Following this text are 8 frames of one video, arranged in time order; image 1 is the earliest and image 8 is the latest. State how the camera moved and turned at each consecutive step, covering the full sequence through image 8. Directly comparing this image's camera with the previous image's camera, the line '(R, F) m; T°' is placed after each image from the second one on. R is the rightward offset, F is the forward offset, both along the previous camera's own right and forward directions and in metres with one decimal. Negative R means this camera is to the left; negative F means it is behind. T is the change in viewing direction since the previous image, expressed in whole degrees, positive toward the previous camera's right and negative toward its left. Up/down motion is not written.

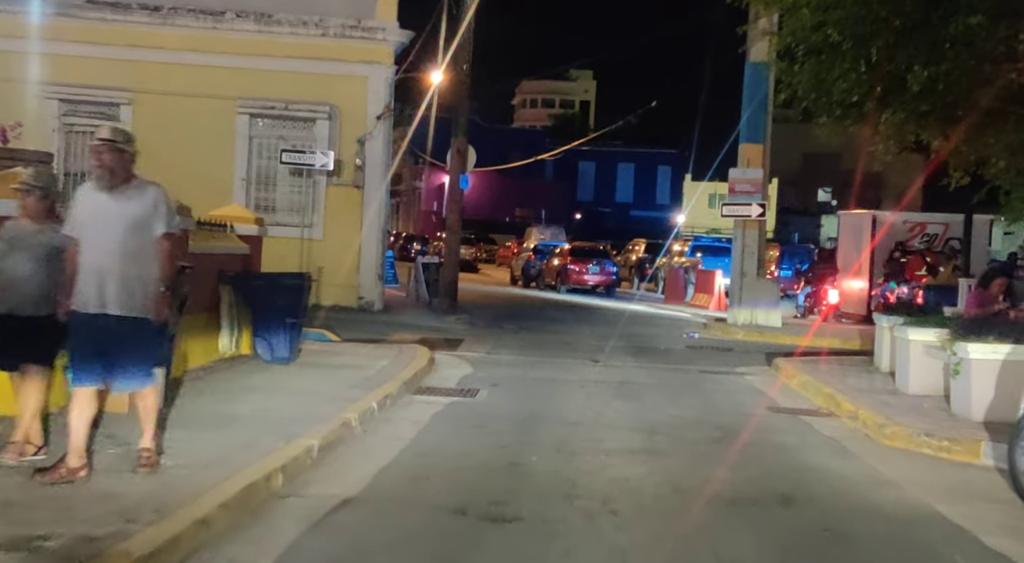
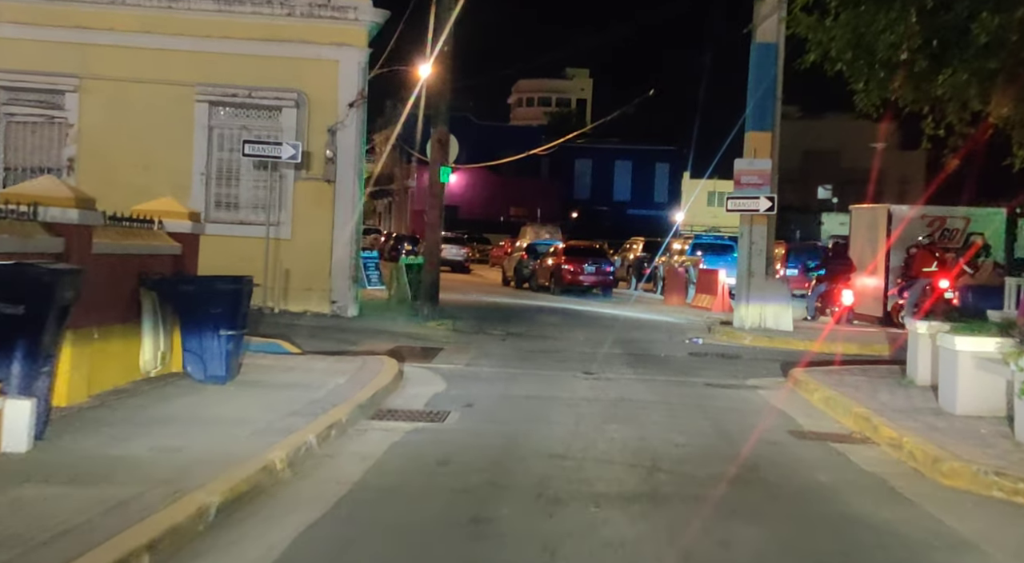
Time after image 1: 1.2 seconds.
(+0.2, +2.0) m; 0°
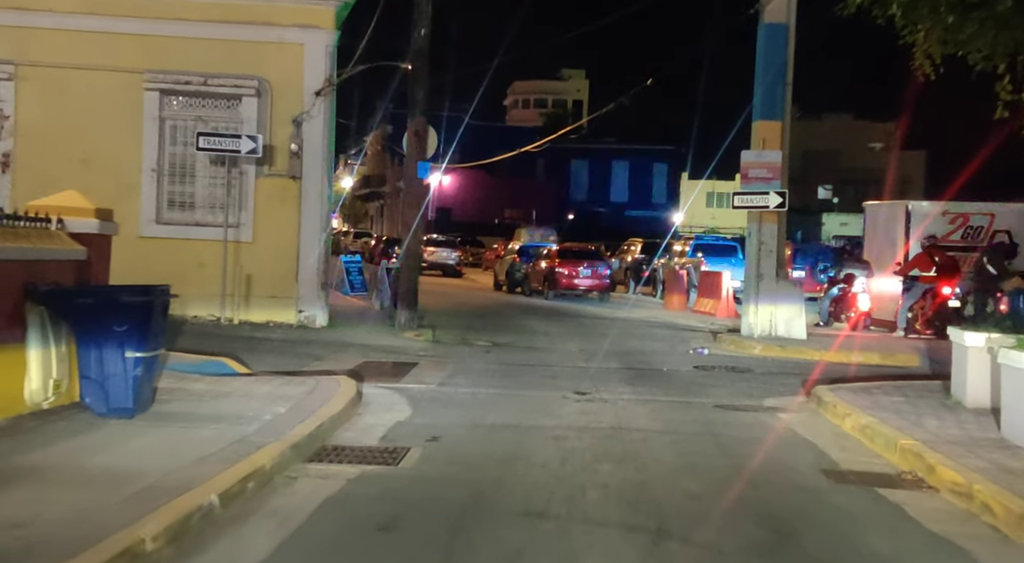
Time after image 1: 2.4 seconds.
(+0.2, +2.0) m; 0°
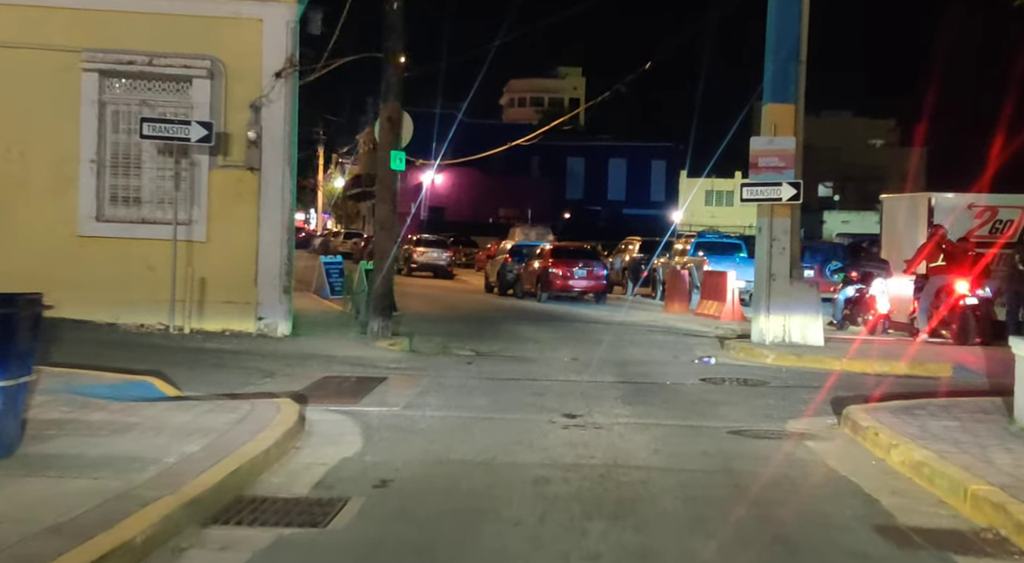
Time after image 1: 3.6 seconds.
(+0.2, +2.0) m; 0°
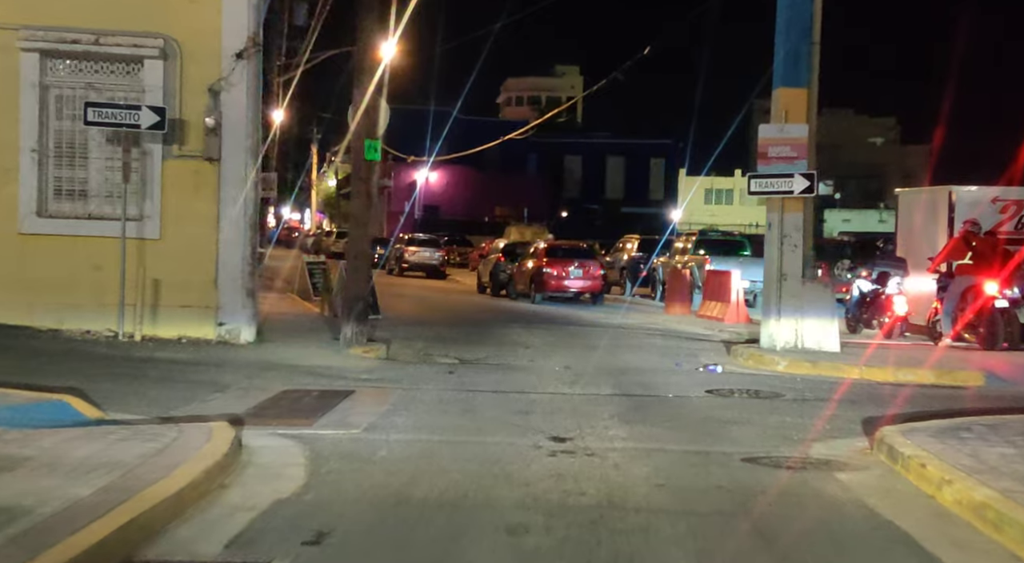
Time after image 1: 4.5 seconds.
(+0.2, +1.6) m; 0°
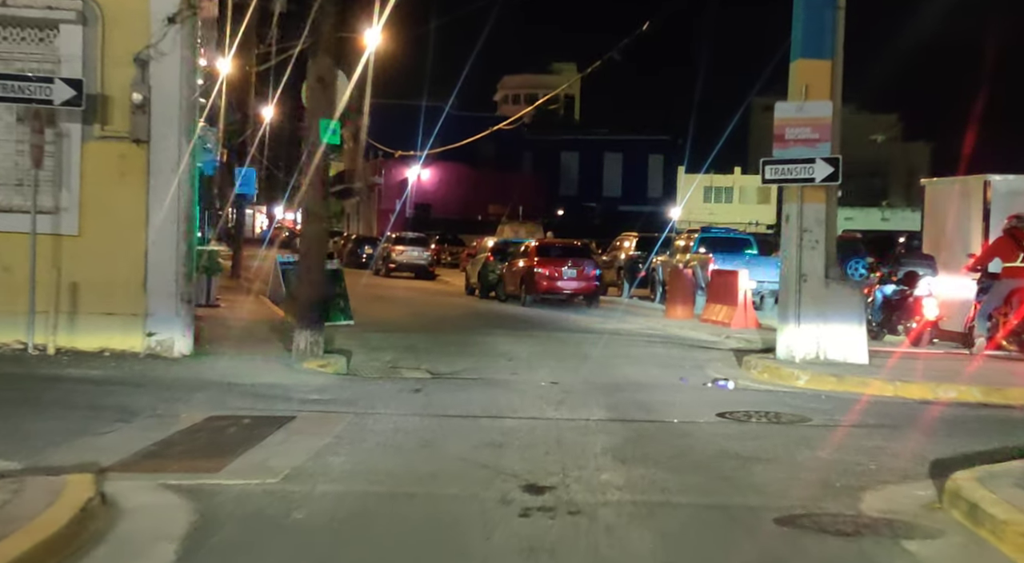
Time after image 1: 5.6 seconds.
(+0.2, +2.2) m; 0°
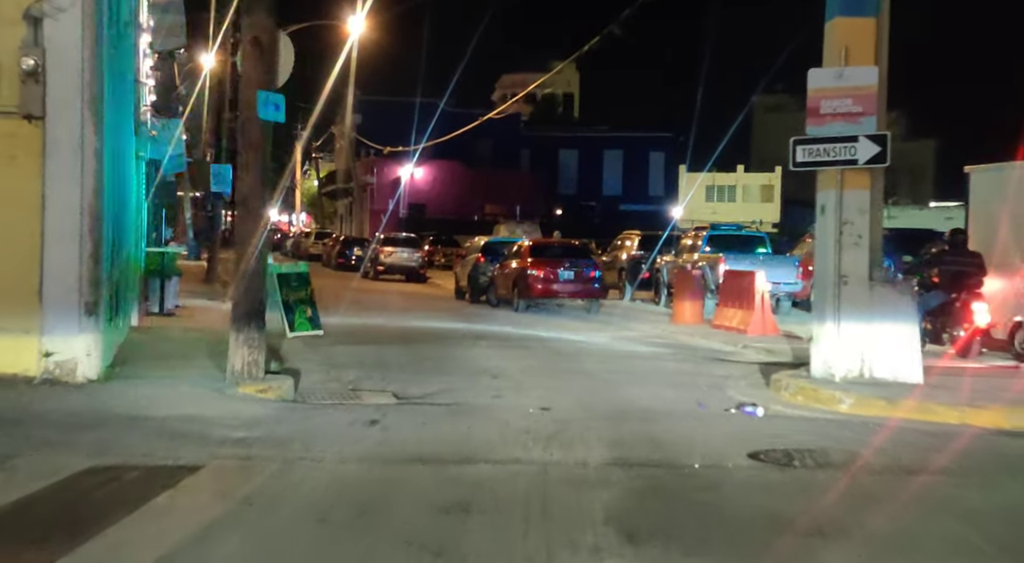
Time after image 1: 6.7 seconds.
(+0.2, +2.4) m; 0°
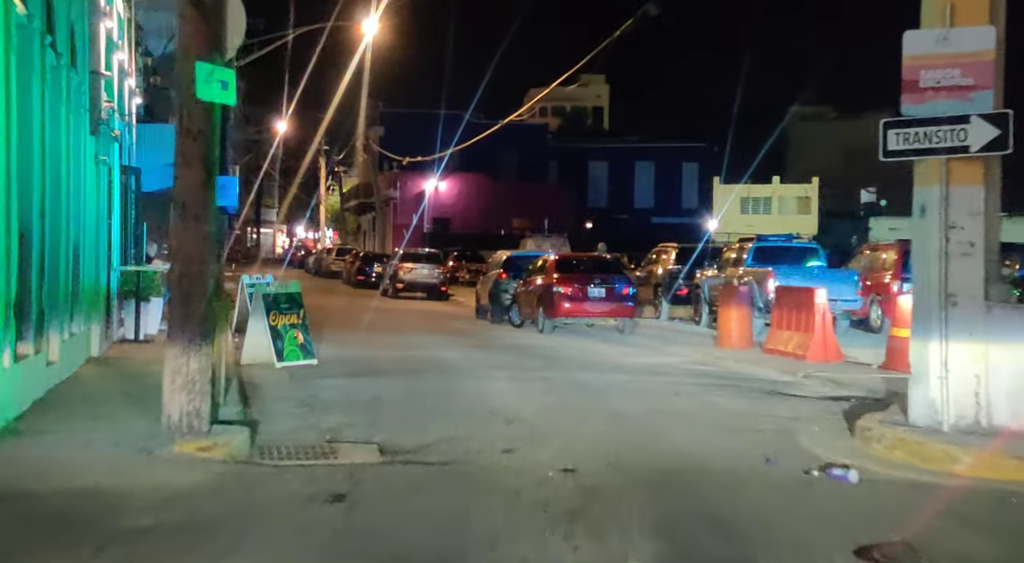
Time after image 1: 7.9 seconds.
(+0.1, +2.6) m; -2°
